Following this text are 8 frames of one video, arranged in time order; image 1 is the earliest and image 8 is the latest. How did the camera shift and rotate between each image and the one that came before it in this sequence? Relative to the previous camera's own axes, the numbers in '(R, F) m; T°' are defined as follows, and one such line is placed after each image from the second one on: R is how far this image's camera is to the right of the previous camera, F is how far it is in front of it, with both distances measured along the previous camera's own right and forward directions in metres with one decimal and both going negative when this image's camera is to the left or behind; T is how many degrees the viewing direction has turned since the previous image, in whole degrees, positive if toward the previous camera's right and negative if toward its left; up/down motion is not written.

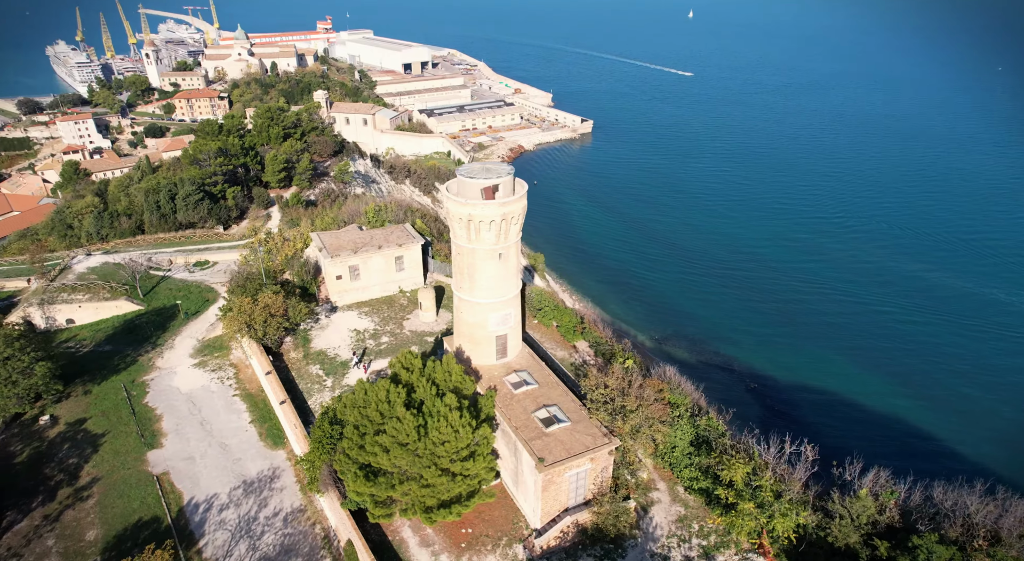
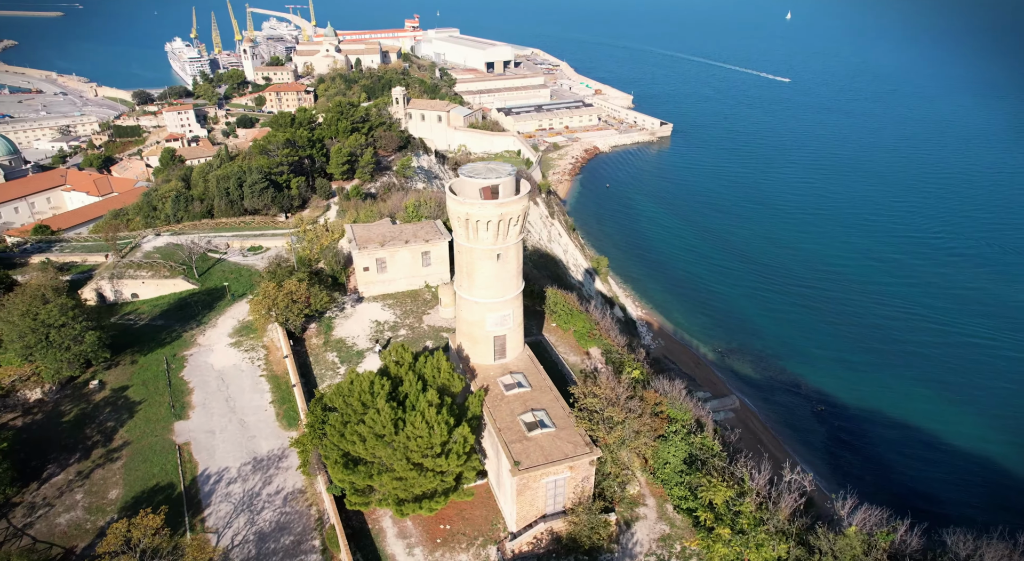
(+2.3, +0.2) m; -7°
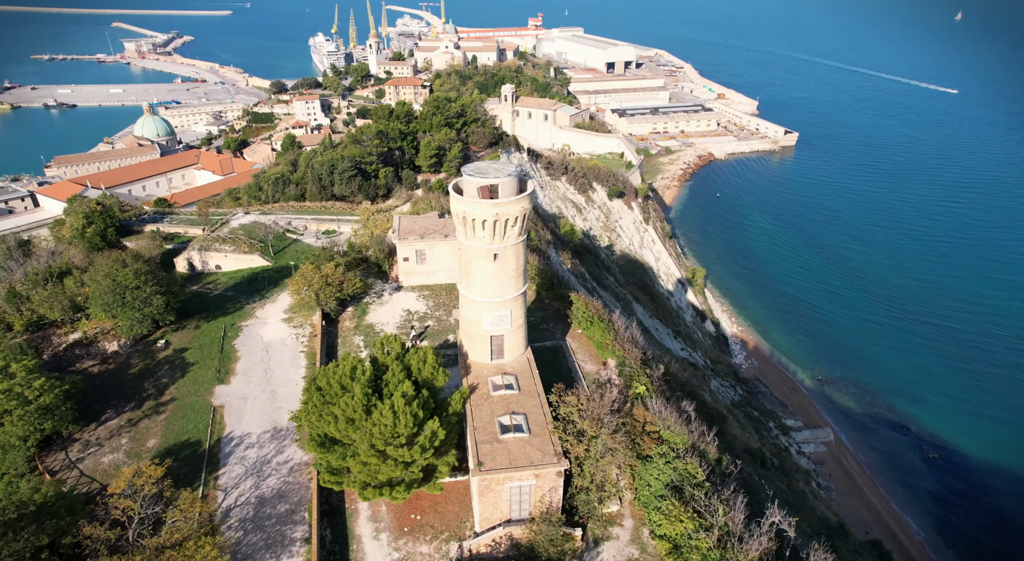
(+3.3, +0.3) m; -10°
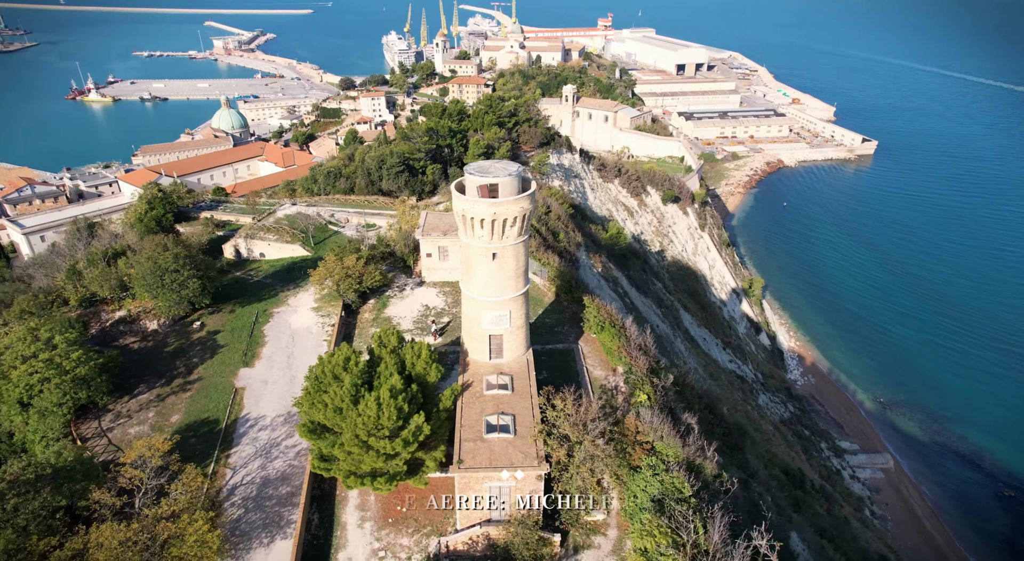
(+1.9, +0.1) m; -6°
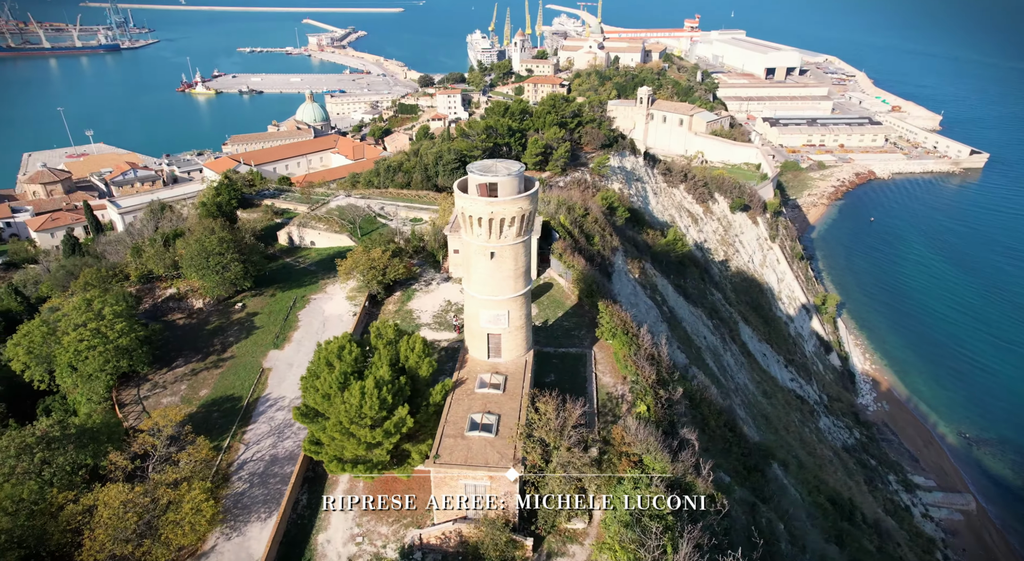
(+2.3, +0.2) m; -7°
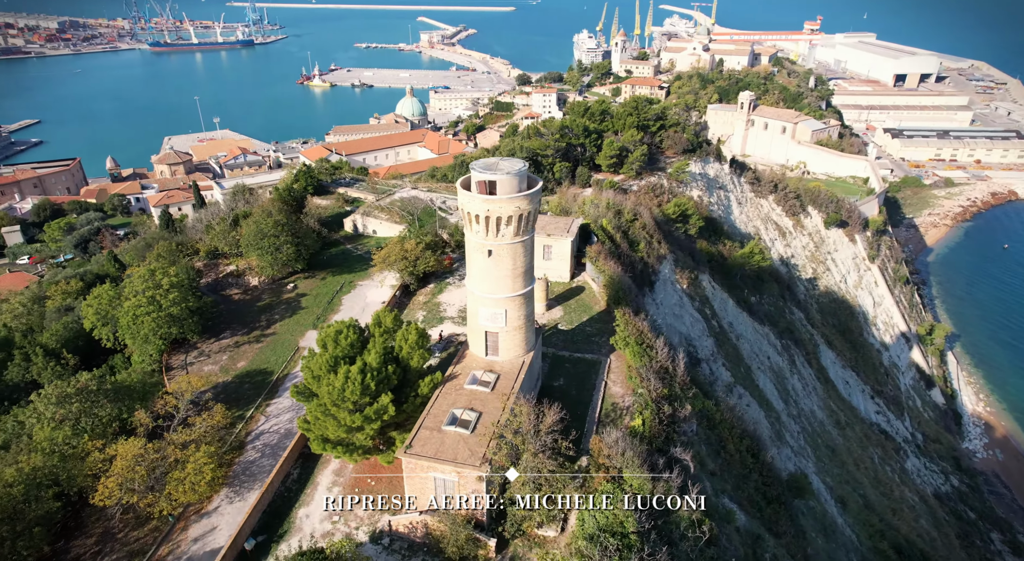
(+2.9, +0.3) m; -9°
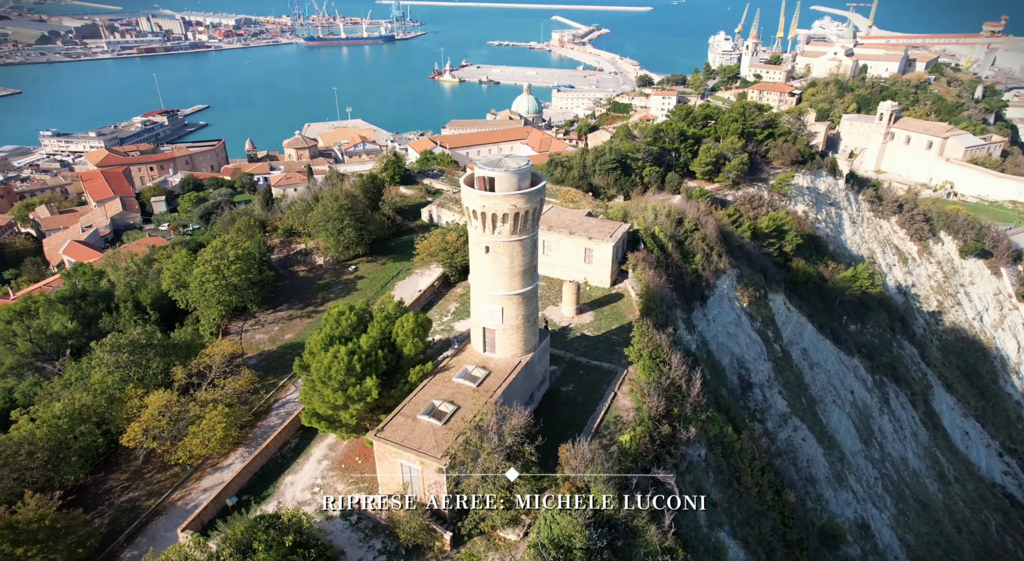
(+3.6, +0.5) m; -11°
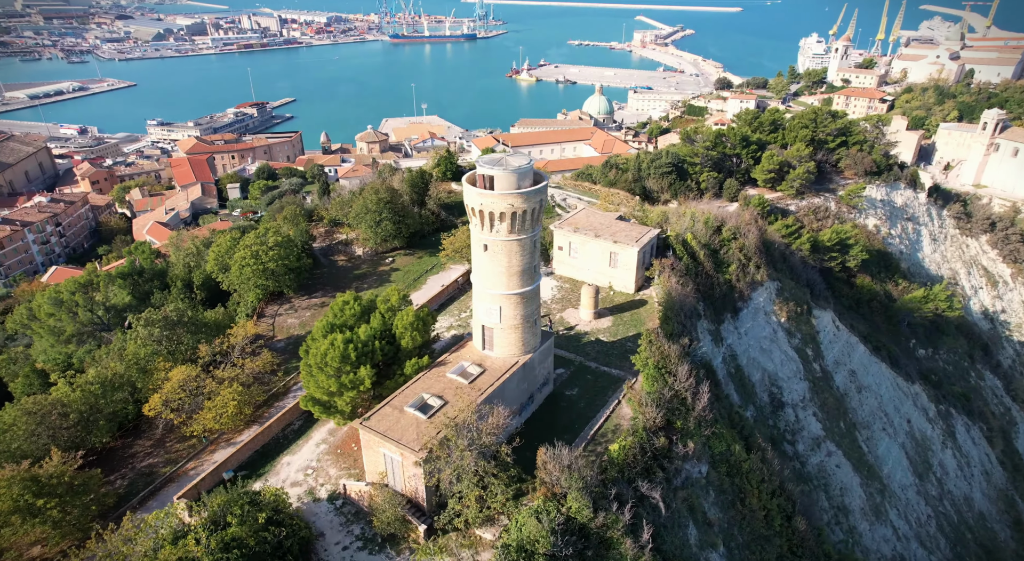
(+2.2, +0.2) m; -6°
